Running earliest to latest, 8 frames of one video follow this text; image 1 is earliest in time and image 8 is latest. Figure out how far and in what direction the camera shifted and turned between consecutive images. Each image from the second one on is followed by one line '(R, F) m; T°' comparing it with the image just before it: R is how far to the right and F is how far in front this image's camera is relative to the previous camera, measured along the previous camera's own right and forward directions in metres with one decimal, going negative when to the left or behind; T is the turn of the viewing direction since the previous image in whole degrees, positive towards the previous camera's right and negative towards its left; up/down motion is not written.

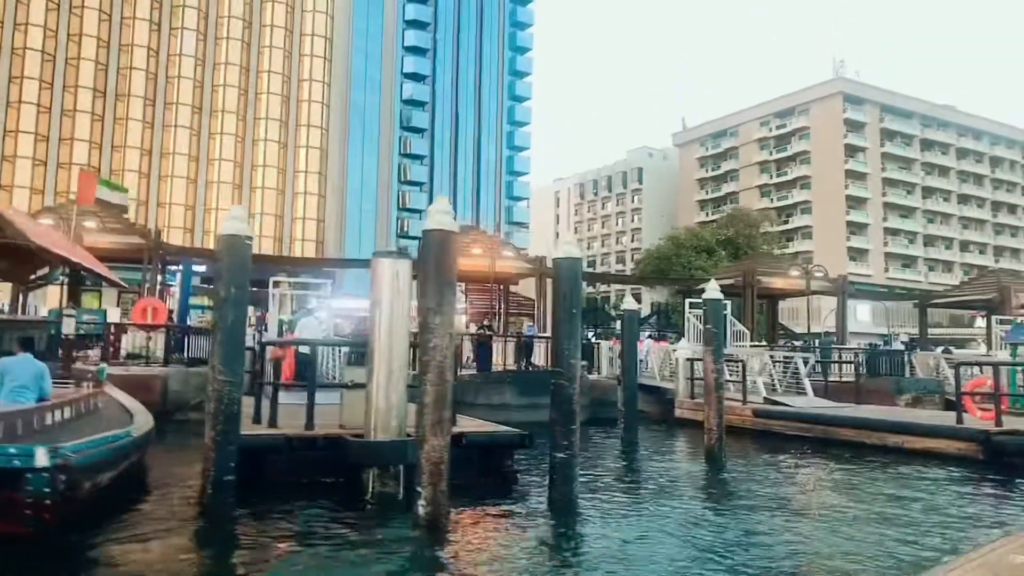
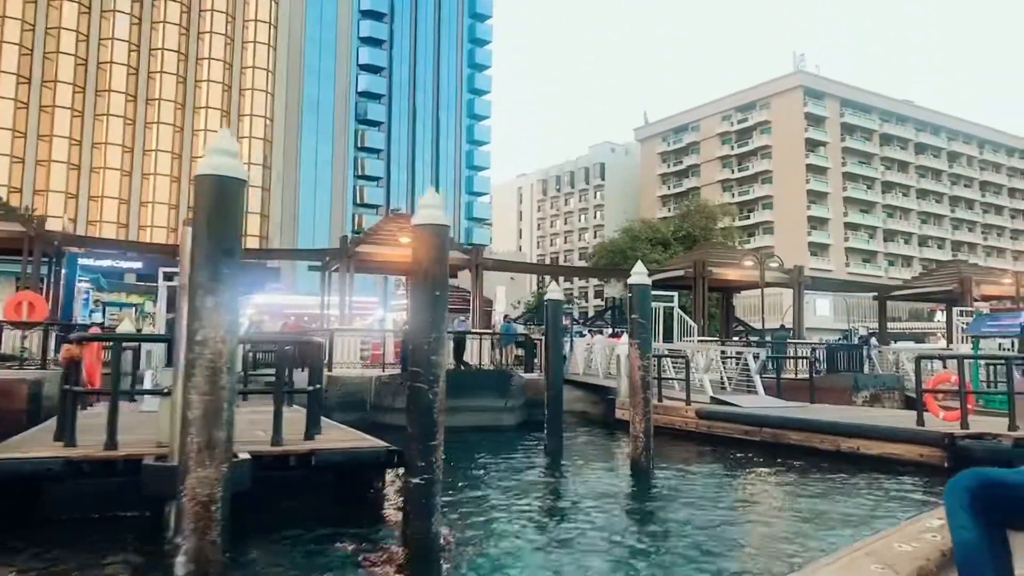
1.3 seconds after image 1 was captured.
(+0.9, +1.6) m; +2°
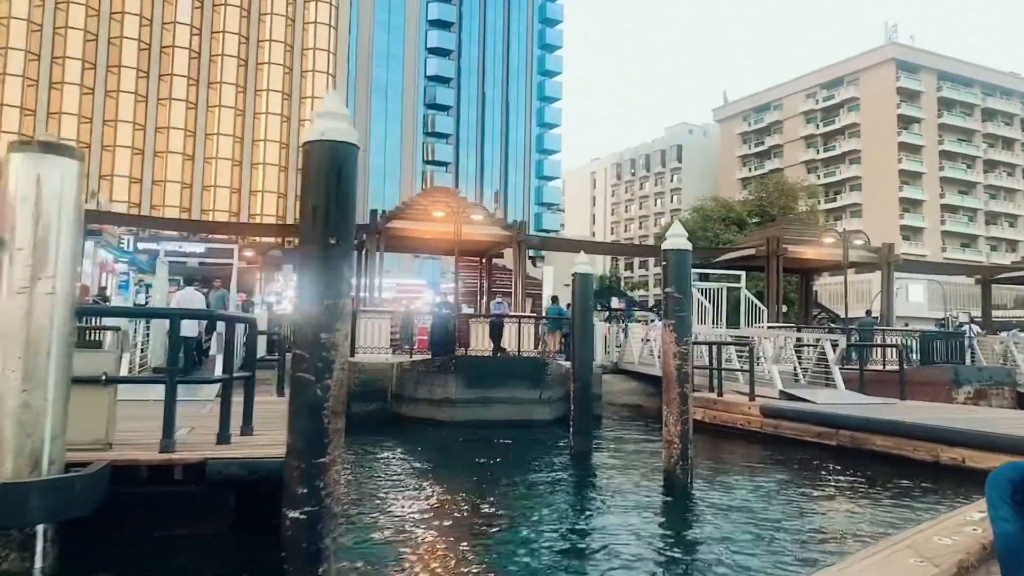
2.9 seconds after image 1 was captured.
(+0.7, +1.9) m; -6°
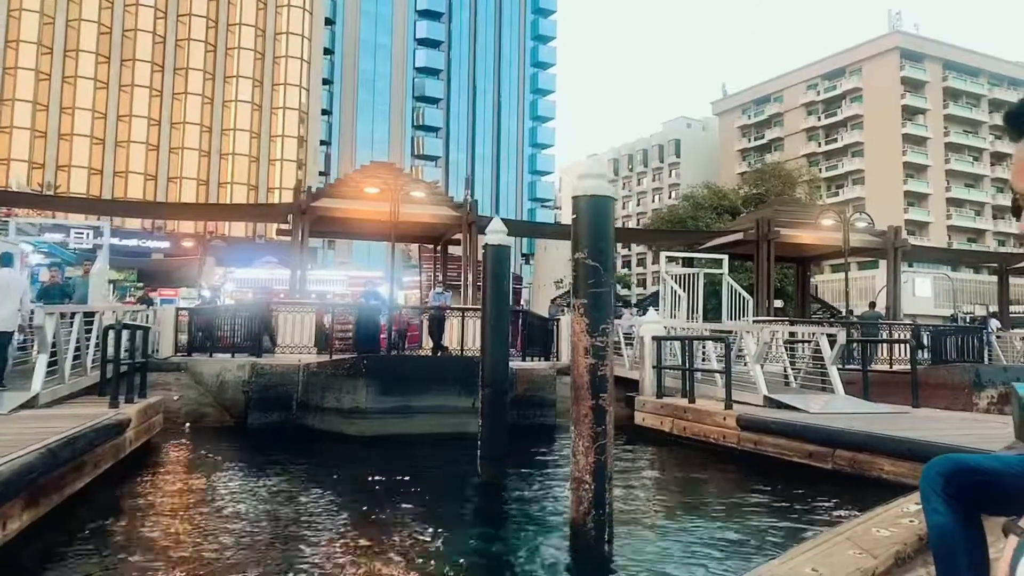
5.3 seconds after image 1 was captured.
(+1.1, +2.4) m; 0°
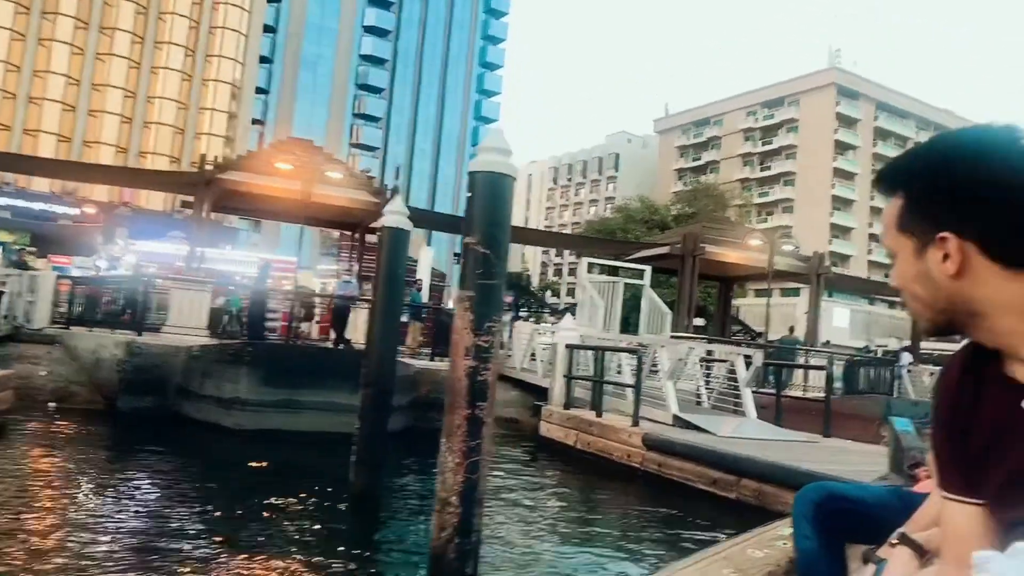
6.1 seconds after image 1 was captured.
(+0.3, +0.7) m; +5°
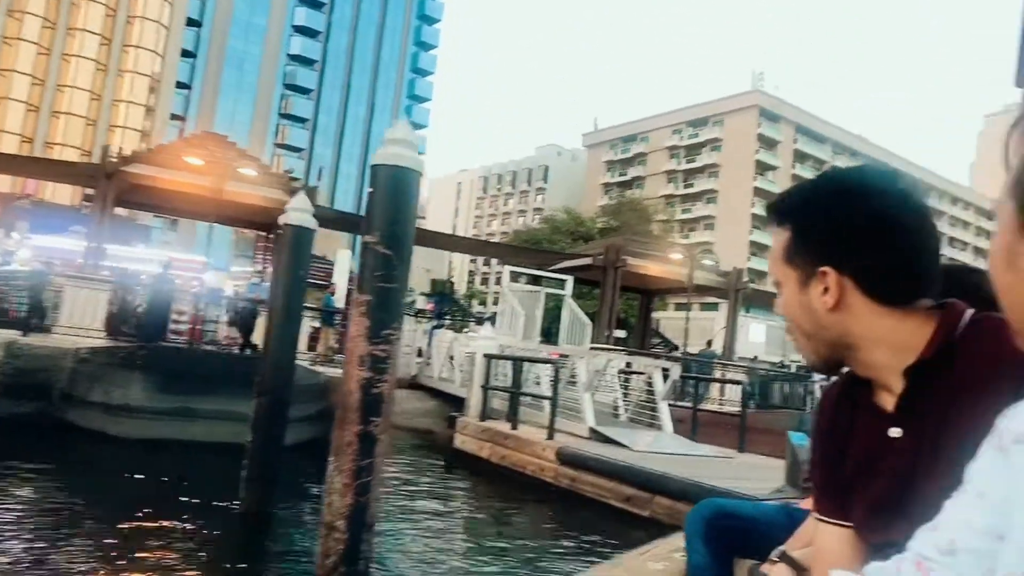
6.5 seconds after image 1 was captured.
(+0.1, +0.3) m; +5°
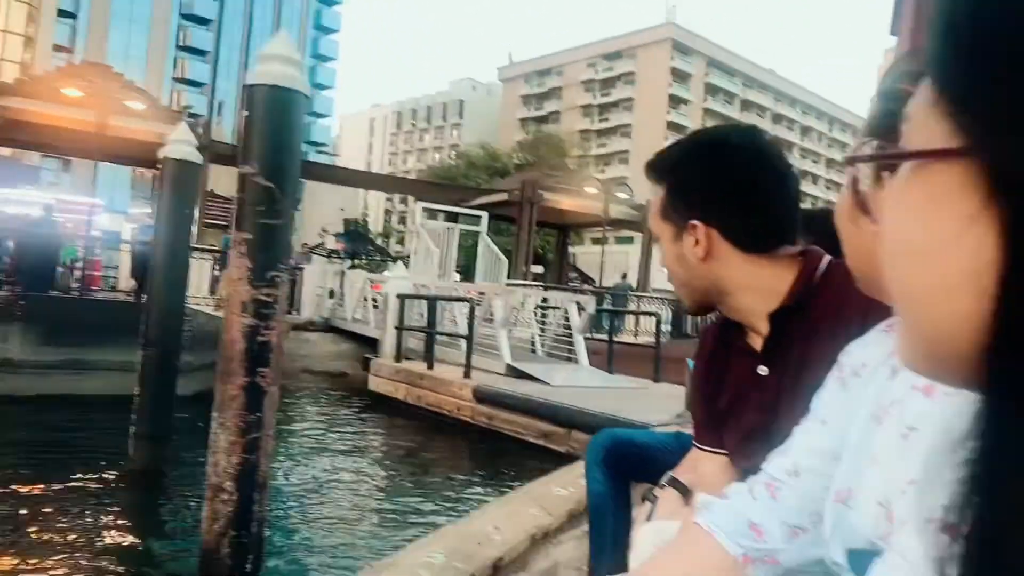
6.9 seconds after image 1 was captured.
(+0.1, +0.3) m; +6°
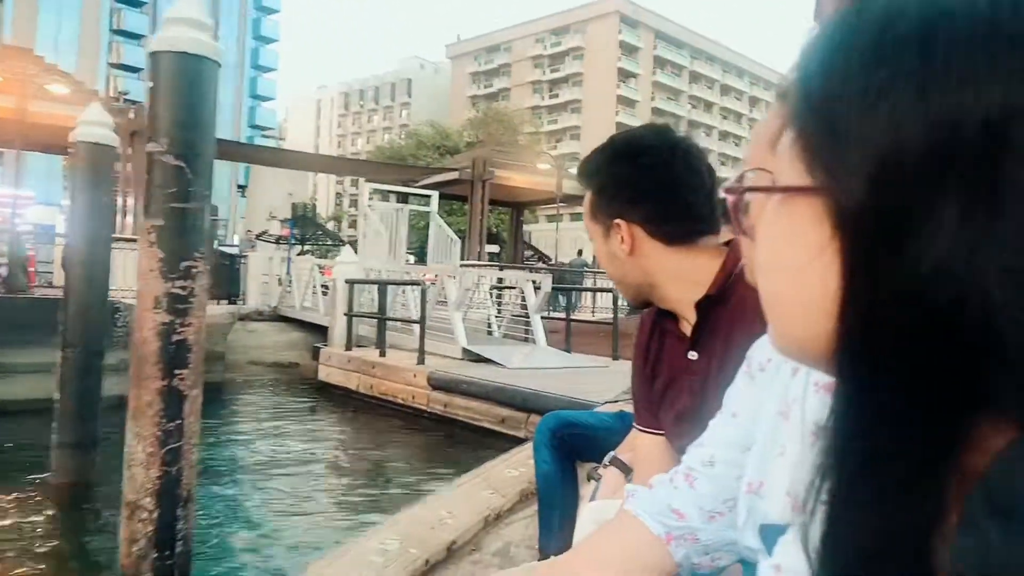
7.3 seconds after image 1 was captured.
(0.0, +0.3) m; +3°
